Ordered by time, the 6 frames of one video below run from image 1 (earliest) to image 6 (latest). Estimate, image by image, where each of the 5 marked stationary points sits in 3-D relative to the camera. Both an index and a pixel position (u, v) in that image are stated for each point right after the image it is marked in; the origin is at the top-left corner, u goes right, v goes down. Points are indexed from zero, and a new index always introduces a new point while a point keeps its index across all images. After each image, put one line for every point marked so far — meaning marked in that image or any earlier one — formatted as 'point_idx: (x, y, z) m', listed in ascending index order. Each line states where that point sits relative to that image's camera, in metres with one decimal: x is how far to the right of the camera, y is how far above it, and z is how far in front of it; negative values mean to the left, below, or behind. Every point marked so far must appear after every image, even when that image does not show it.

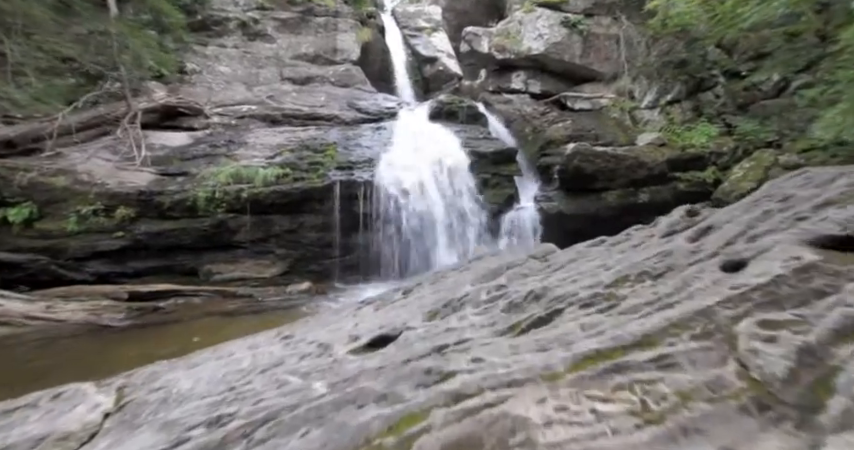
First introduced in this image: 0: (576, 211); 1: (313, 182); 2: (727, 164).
0: (+3.8, +0.4, +10.1) m
1: (-2.4, +0.9, +8.4) m
2: (+7.6, +1.6, +10.1) m
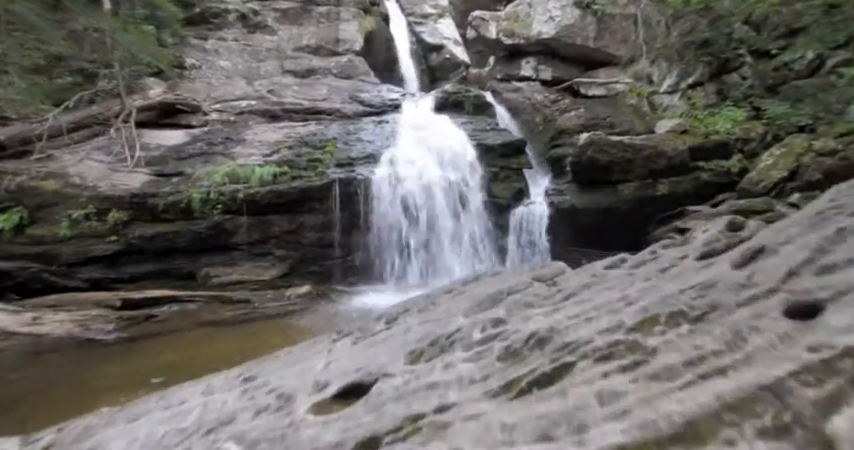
0: (+3.9, +0.5, +9.5) m
1: (-2.3, +0.9, +8.0) m
2: (+7.7, +1.8, +9.4) m
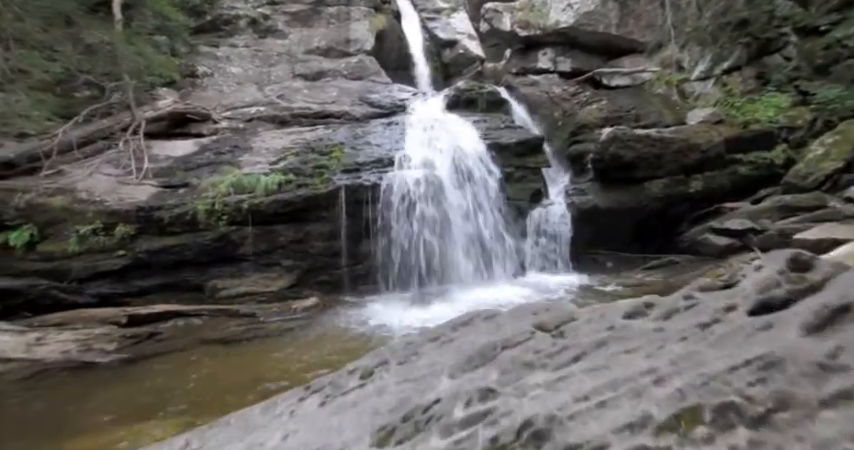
0: (+4.2, +0.5, +8.9) m
1: (-2.1, +0.7, +7.7) m
2: (+7.9, +1.8, +8.5) m
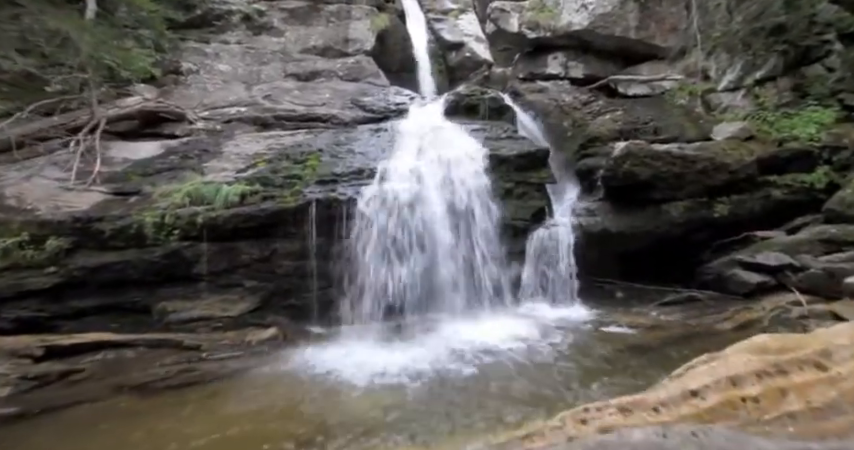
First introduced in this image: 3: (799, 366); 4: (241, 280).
0: (+3.9, -0.1, +7.7) m
1: (-2.4, +0.4, +6.8) m
2: (+7.7, +1.1, +7.3) m
3: (+2.5, -1.0, +2.7) m
4: (-3.2, -1.0, +6.8) m
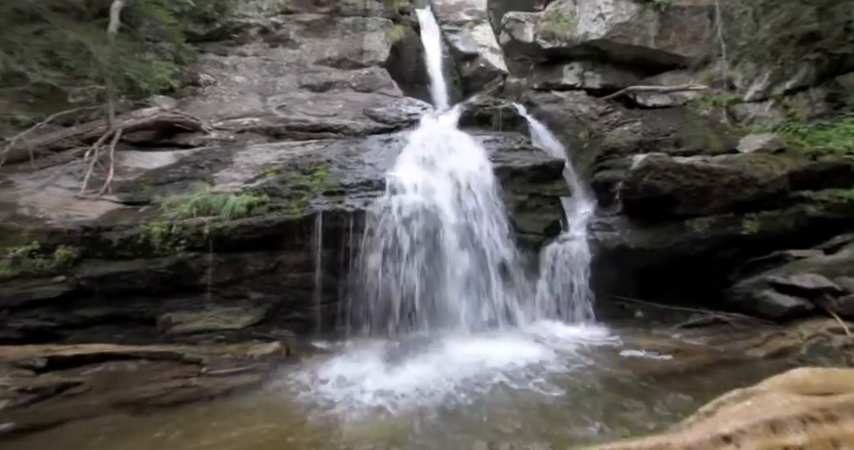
0: (+4.1, -0.4, +7.4) m
1: (-2.3, +0.2, +6.7) m
2: (+7.9, +0.8, +6.8) m
3: (+2.5, -1.1, +2.4) m
4: (-3.0, -1.1, +6.7) m
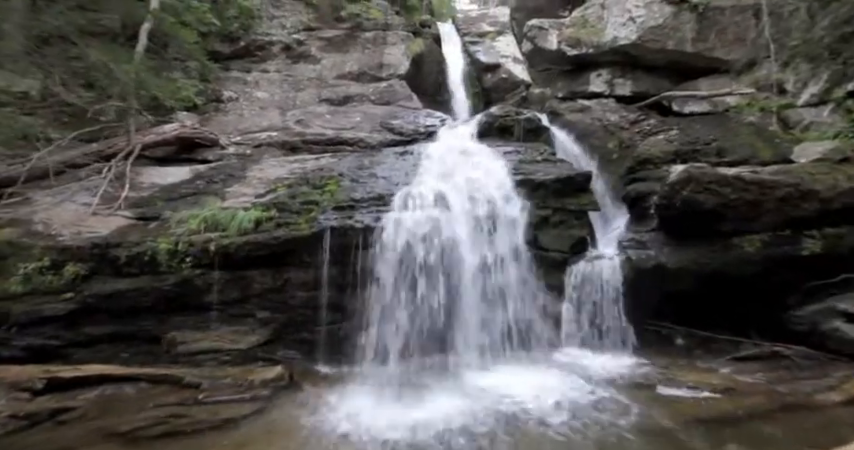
0: (+4.4, -0.7, +6.6) m
1: (-2.0, -0.1, +6.4) m
2: (+8.1, +0.5, +5.8) m
3: (+2.4, -1.2, +1.7) m
4: (-2.8, -1.4, +6.4) m
